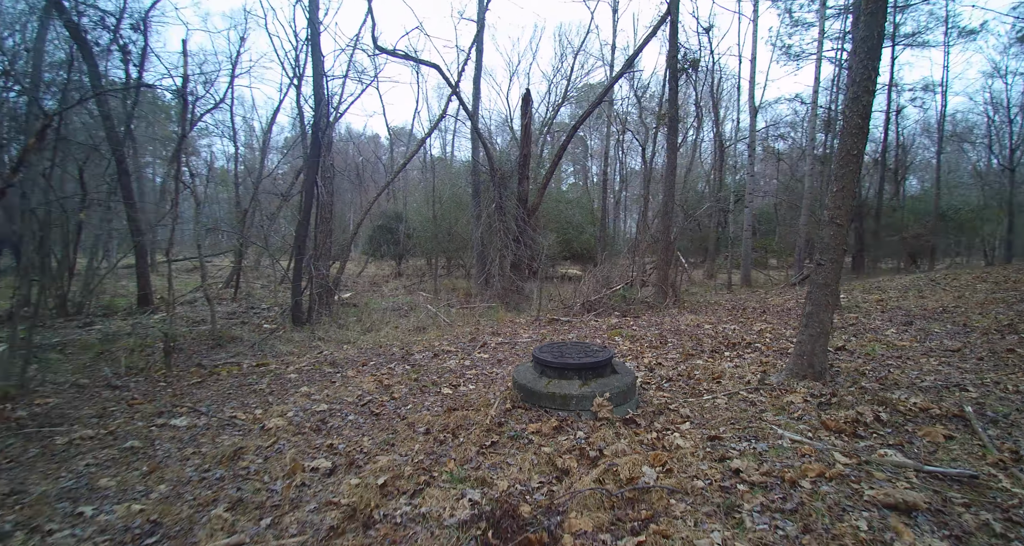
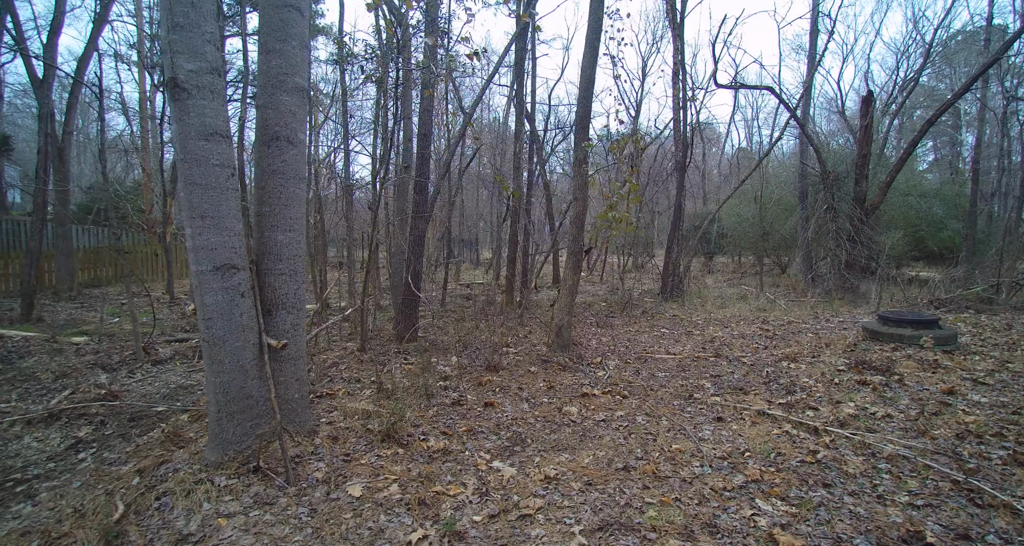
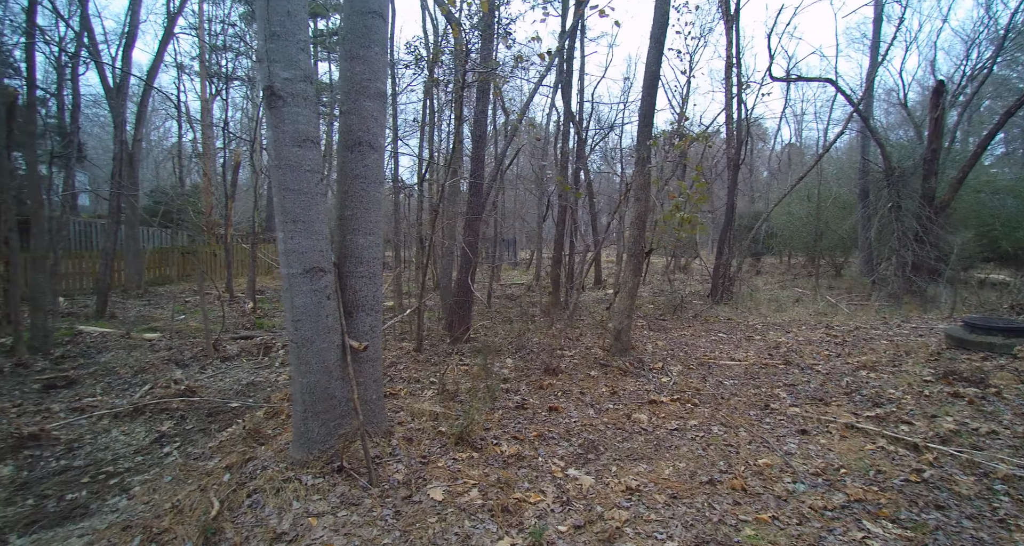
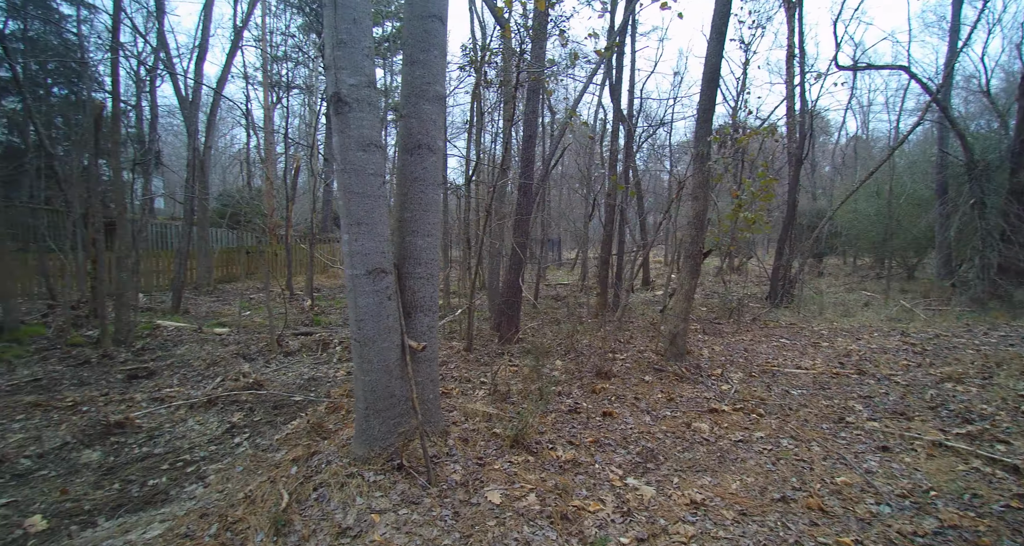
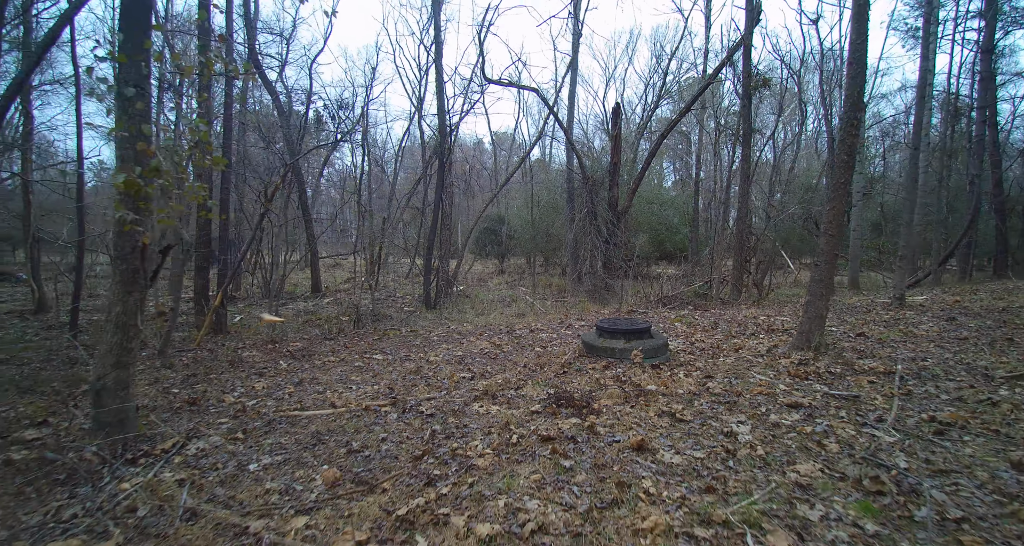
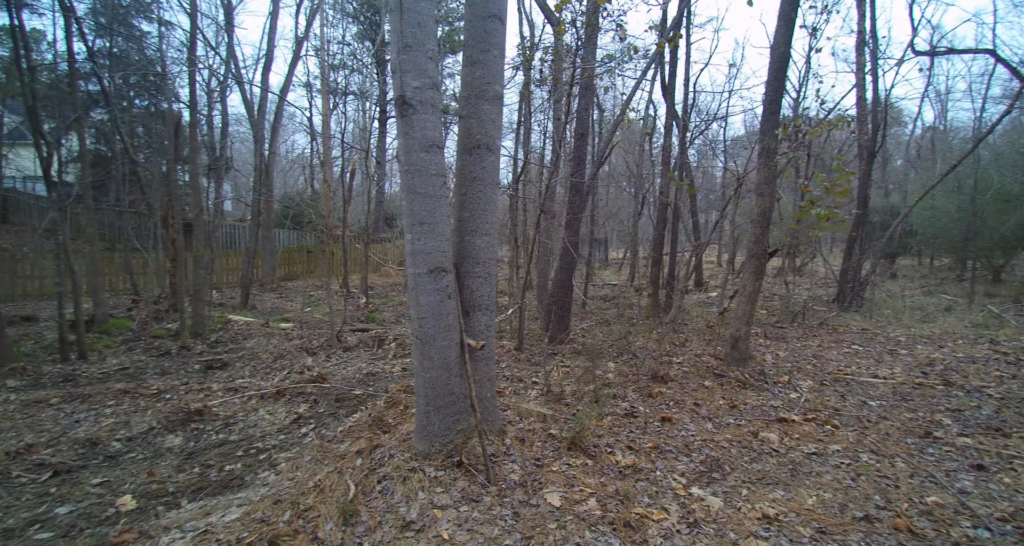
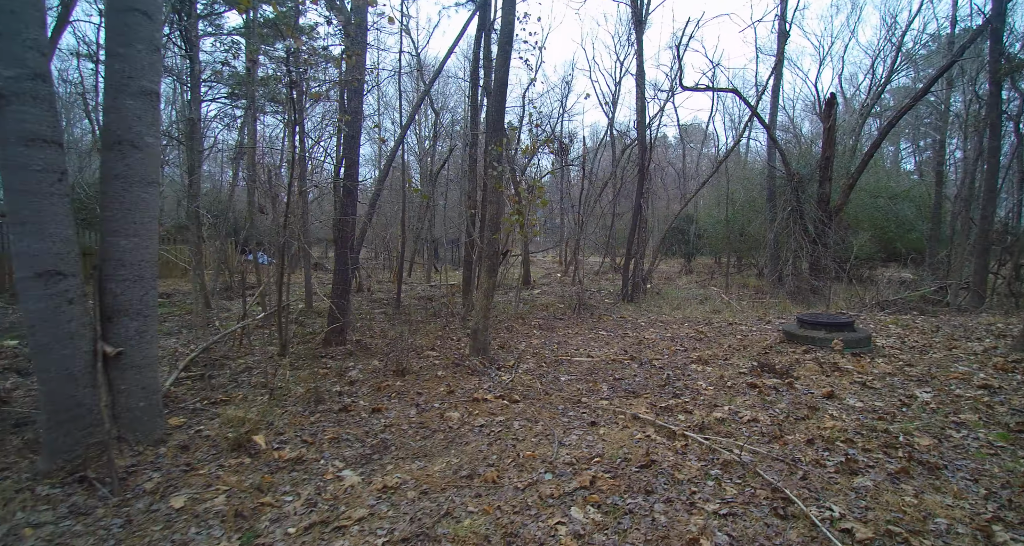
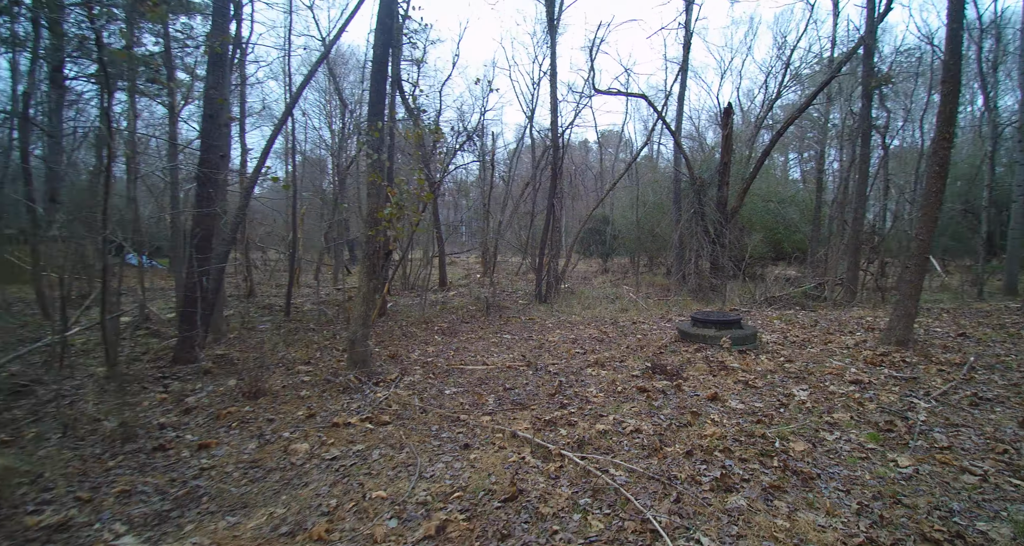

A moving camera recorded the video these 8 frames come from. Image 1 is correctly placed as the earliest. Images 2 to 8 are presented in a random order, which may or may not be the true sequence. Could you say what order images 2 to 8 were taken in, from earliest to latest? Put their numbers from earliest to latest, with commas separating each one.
5, 8, 7, 2, 3, 4, 6
